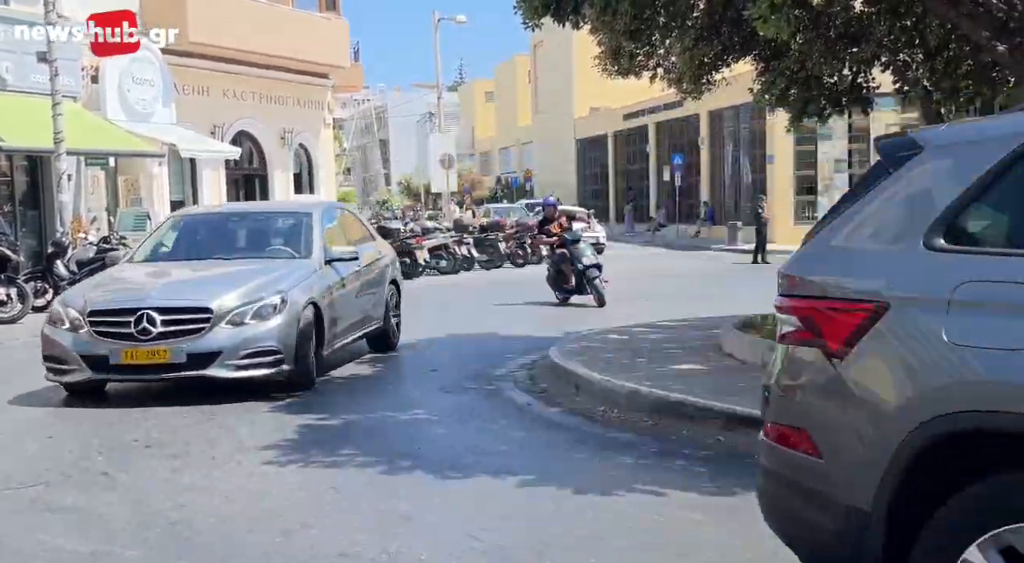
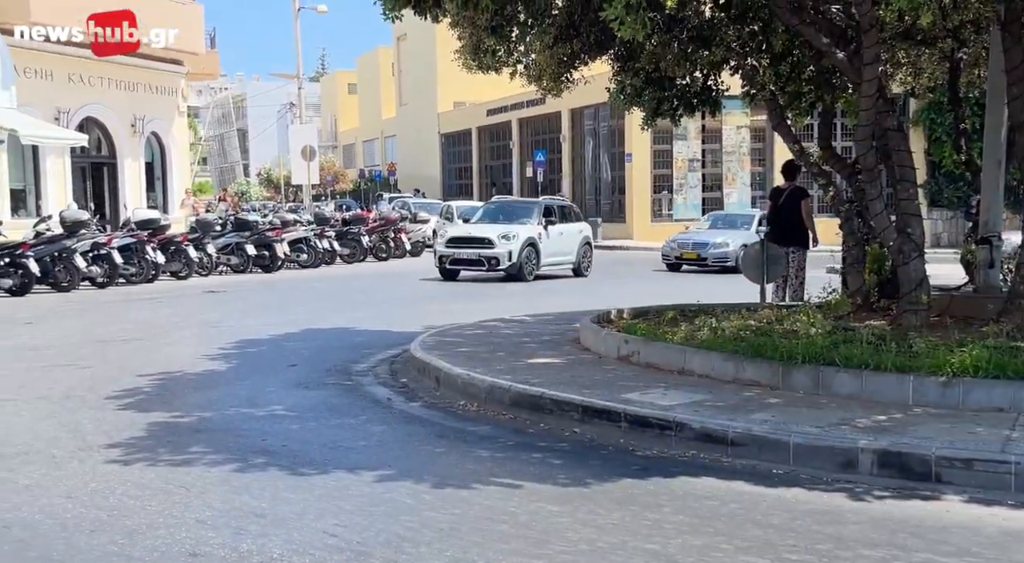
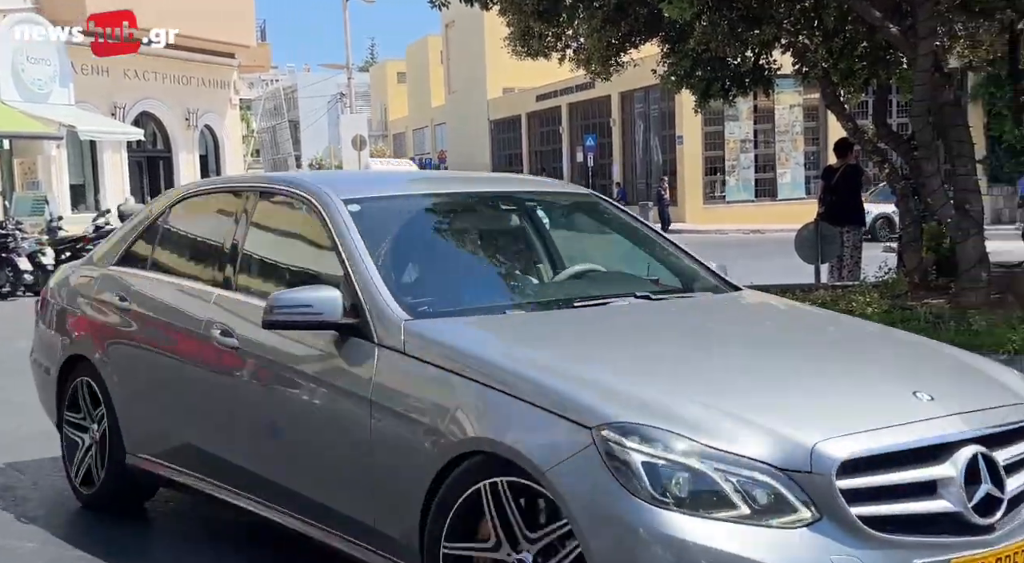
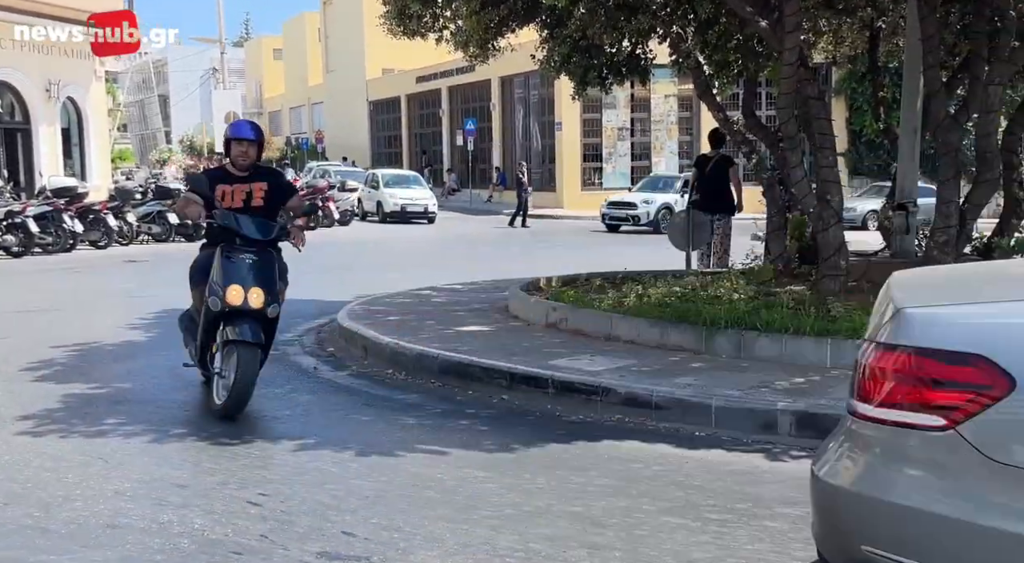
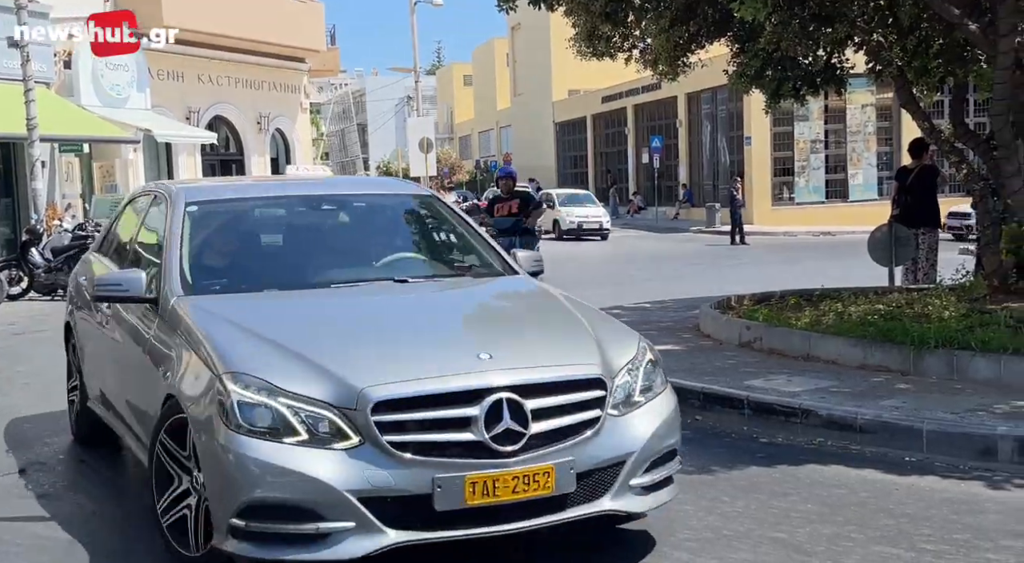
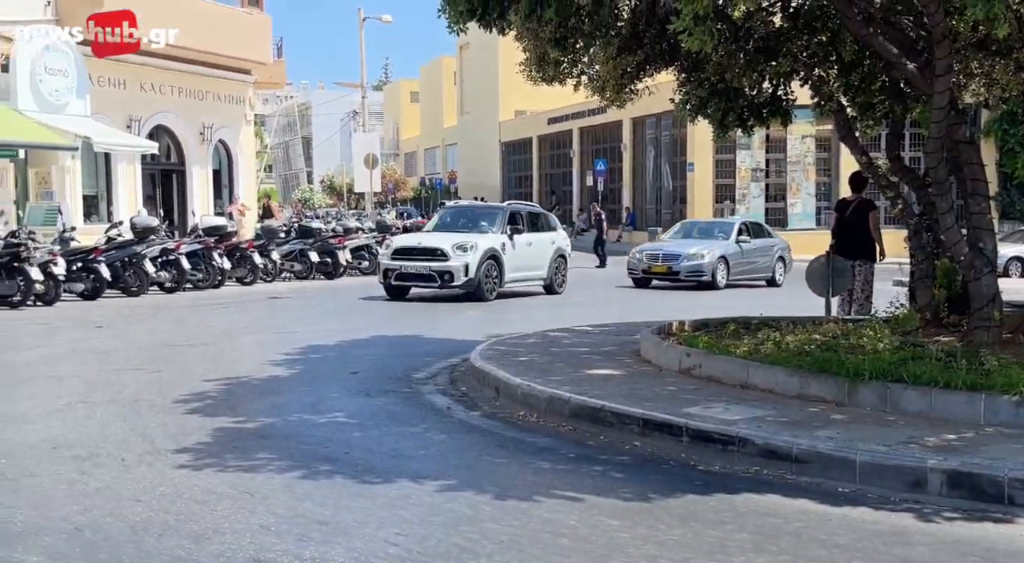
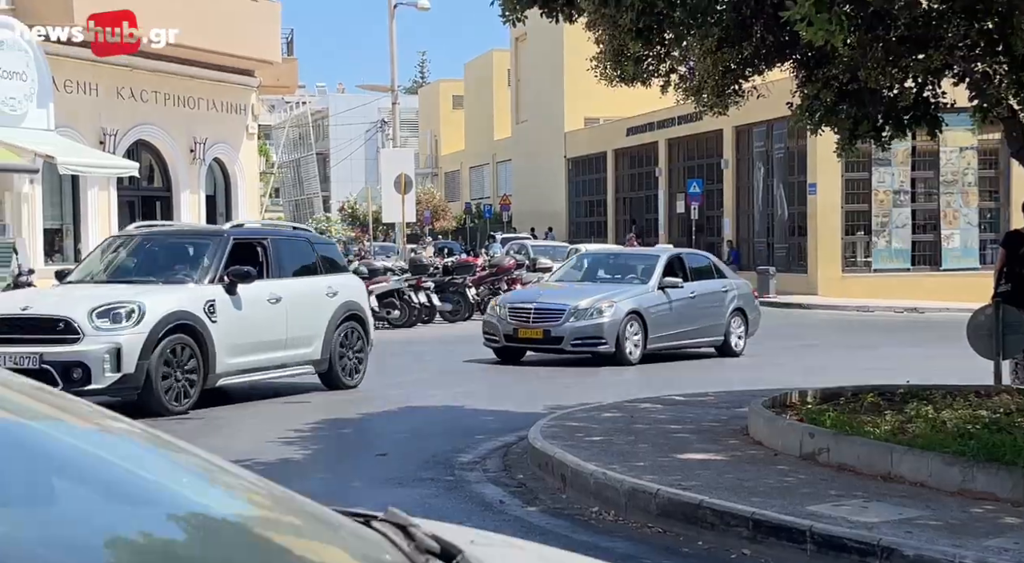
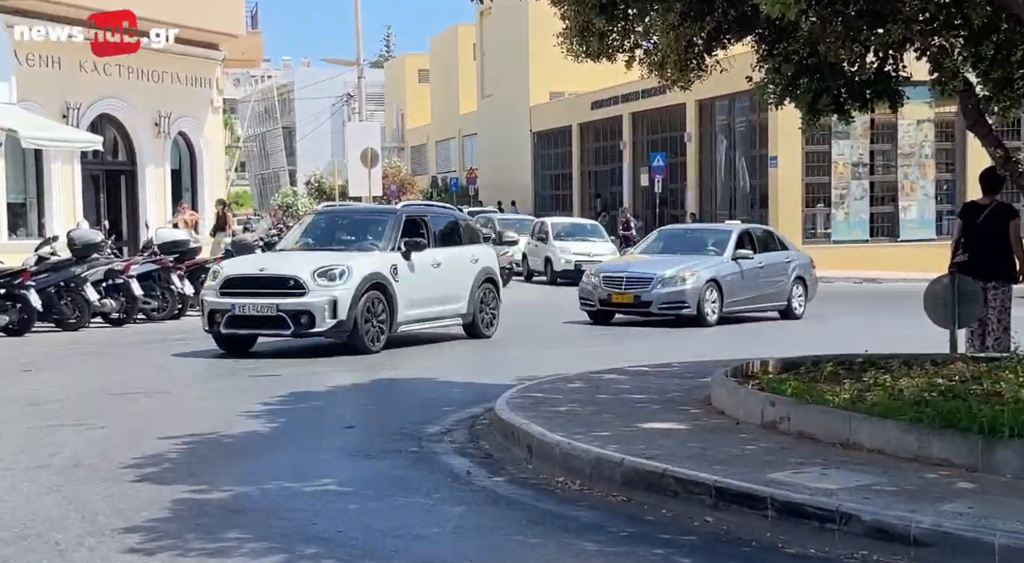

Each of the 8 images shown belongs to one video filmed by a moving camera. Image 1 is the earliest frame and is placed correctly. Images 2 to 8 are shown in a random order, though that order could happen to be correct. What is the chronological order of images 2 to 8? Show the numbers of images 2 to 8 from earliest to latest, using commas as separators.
5, 3, 4, 2, 6, 8, 7
